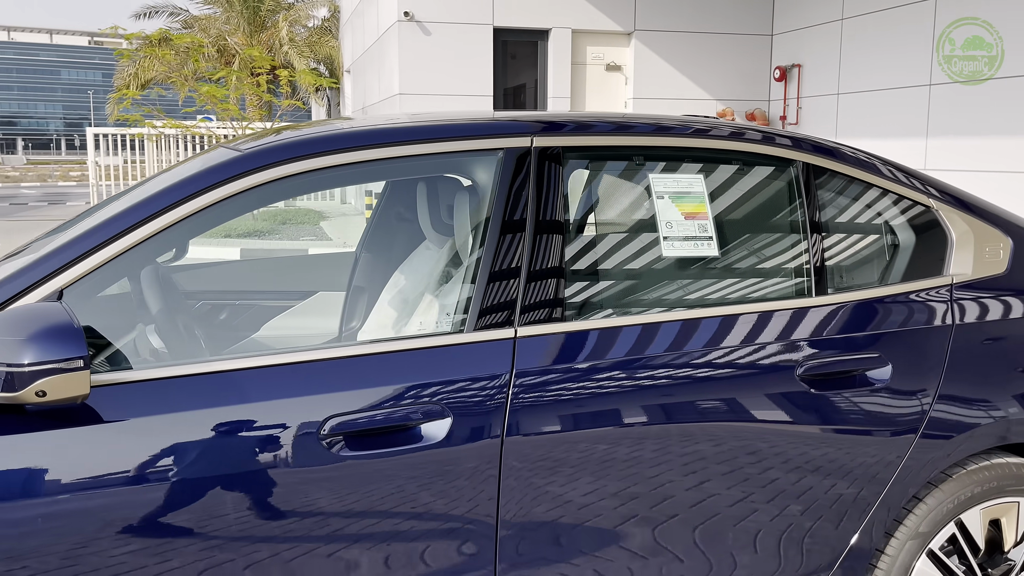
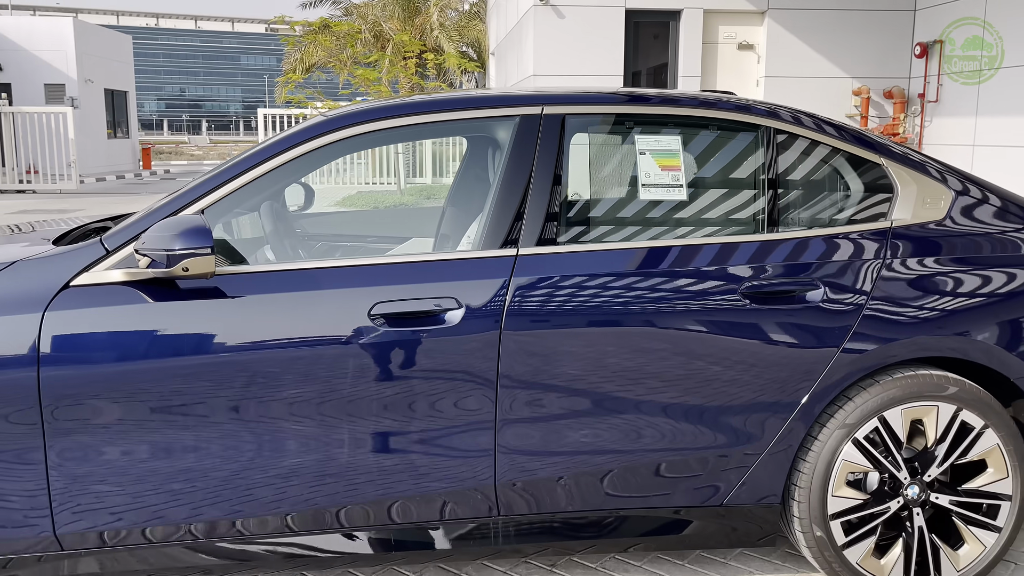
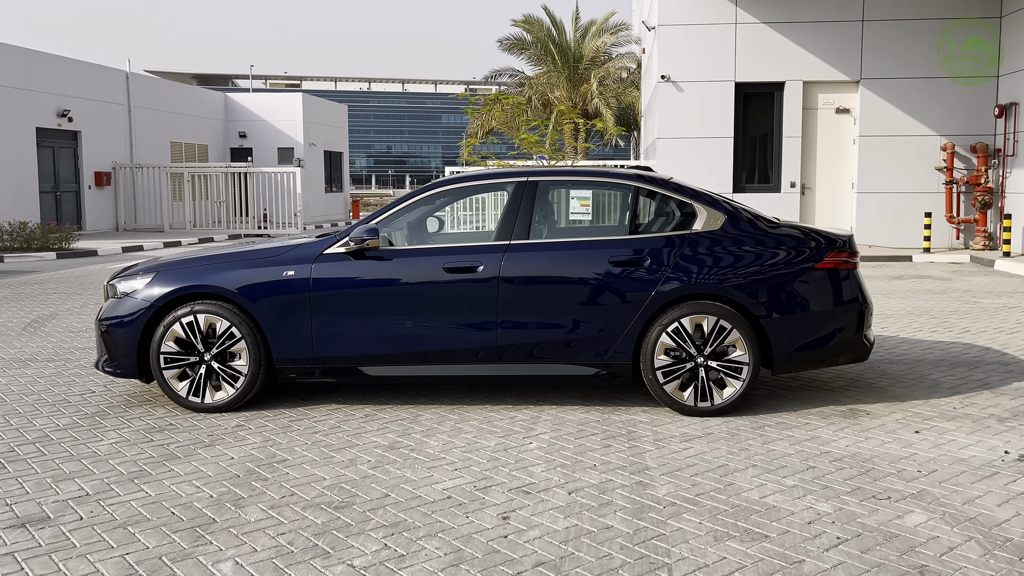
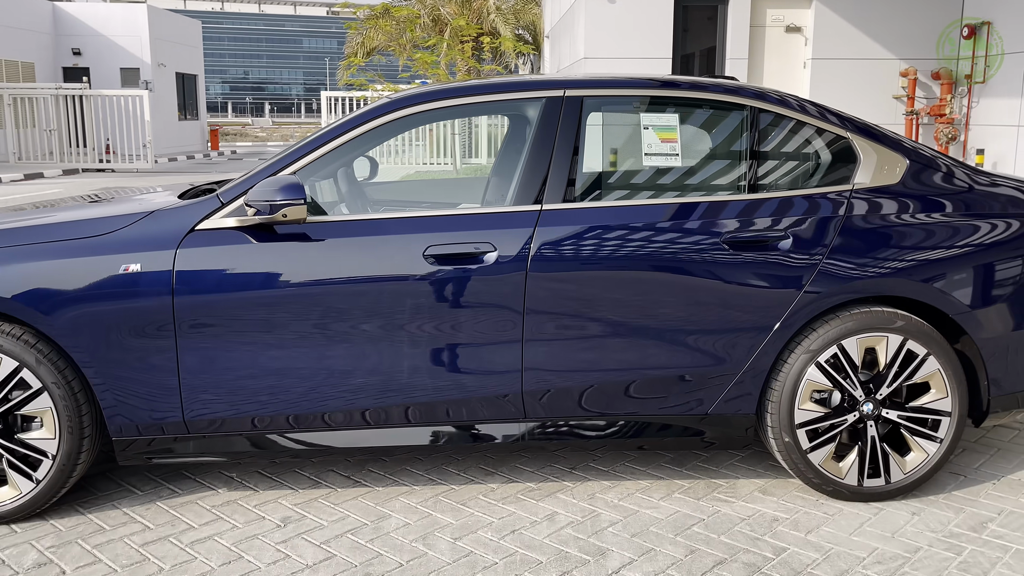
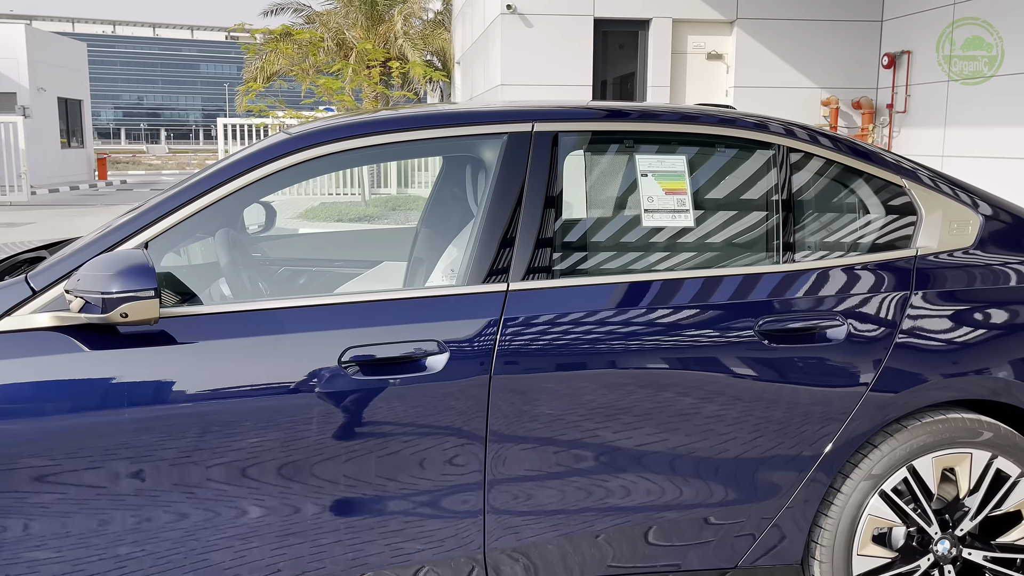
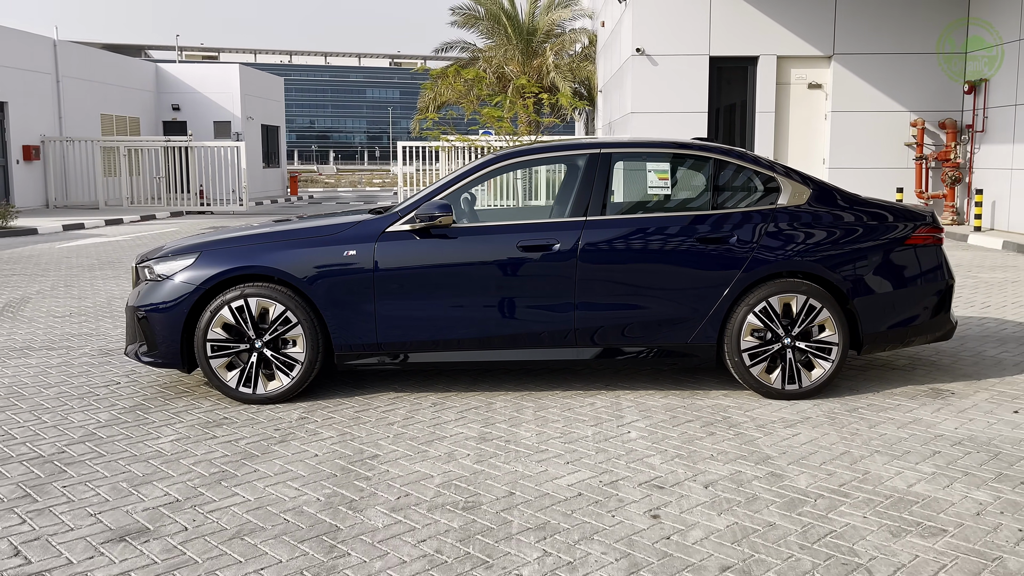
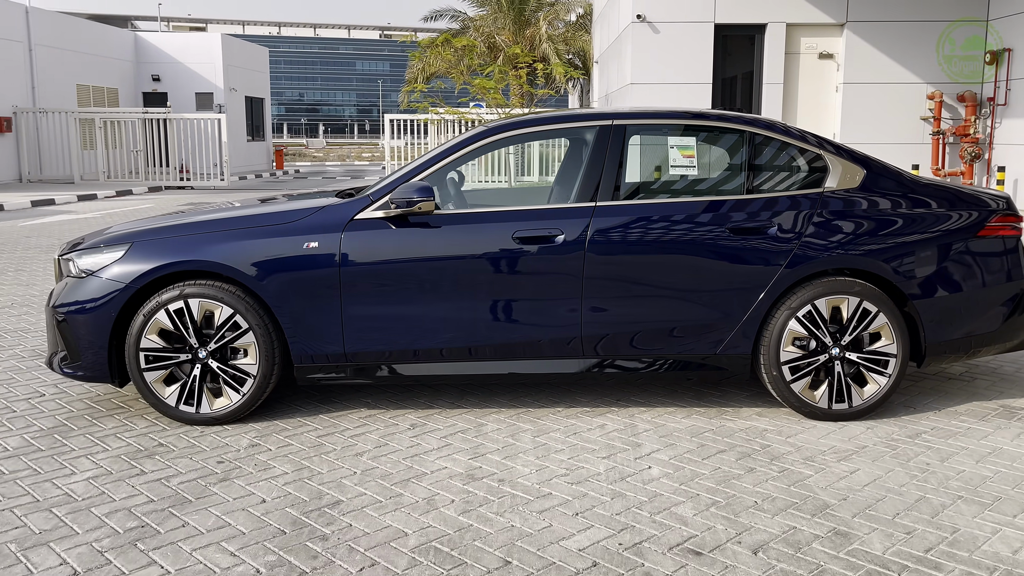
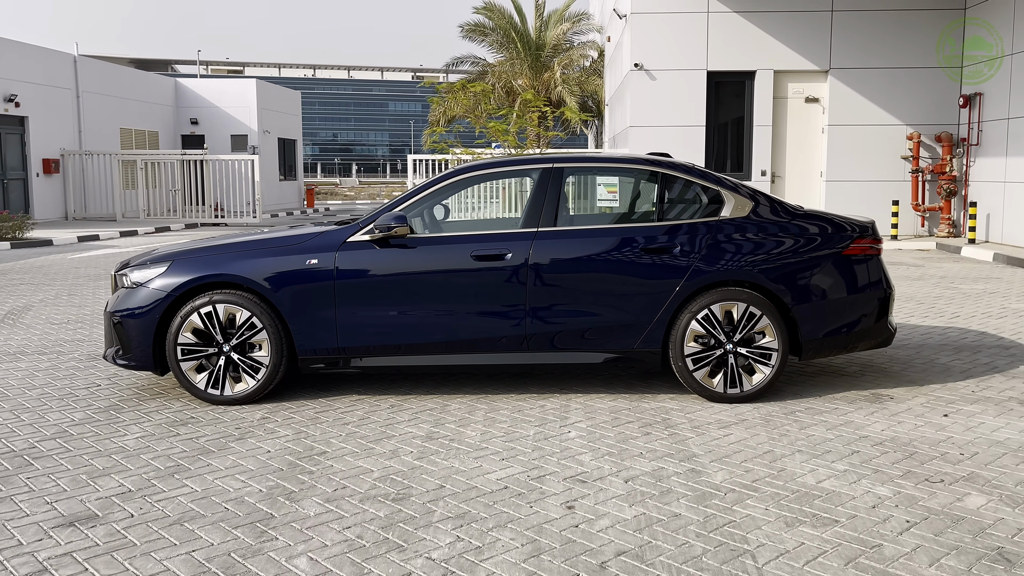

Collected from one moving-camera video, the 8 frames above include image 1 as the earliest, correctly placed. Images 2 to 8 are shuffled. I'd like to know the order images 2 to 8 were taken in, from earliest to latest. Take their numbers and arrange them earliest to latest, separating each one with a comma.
5, 2, 4, 7, 6, 8, 3
